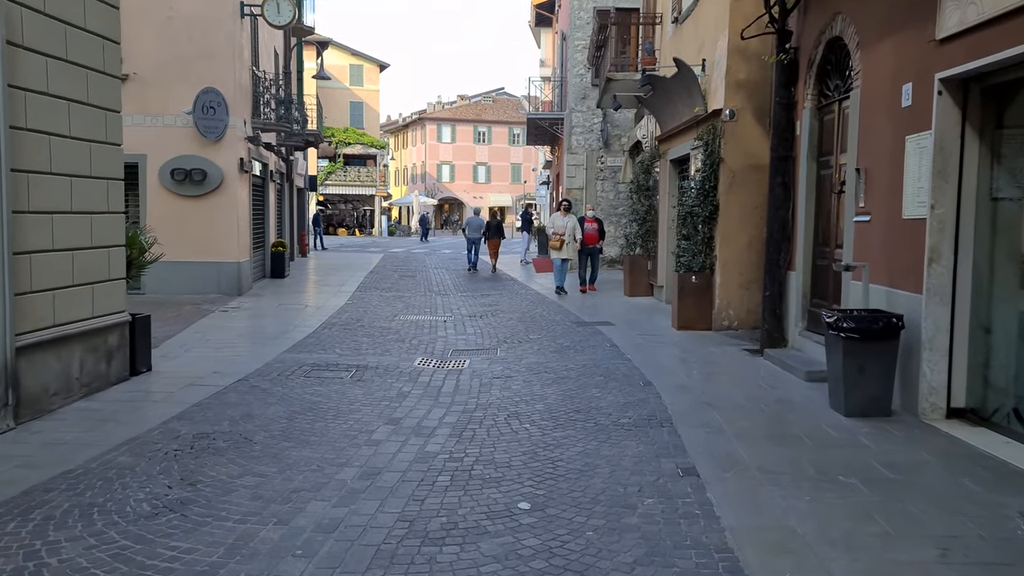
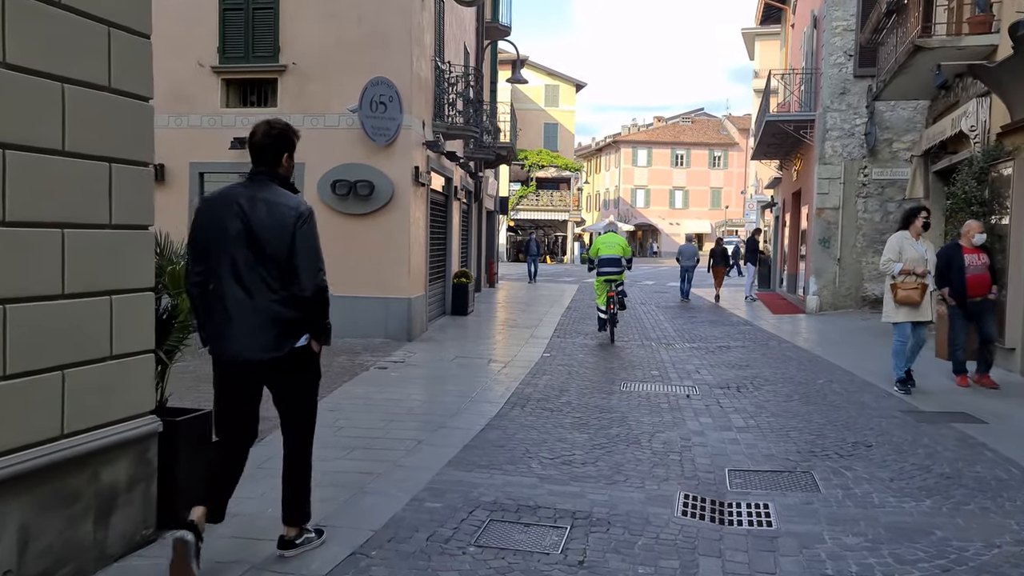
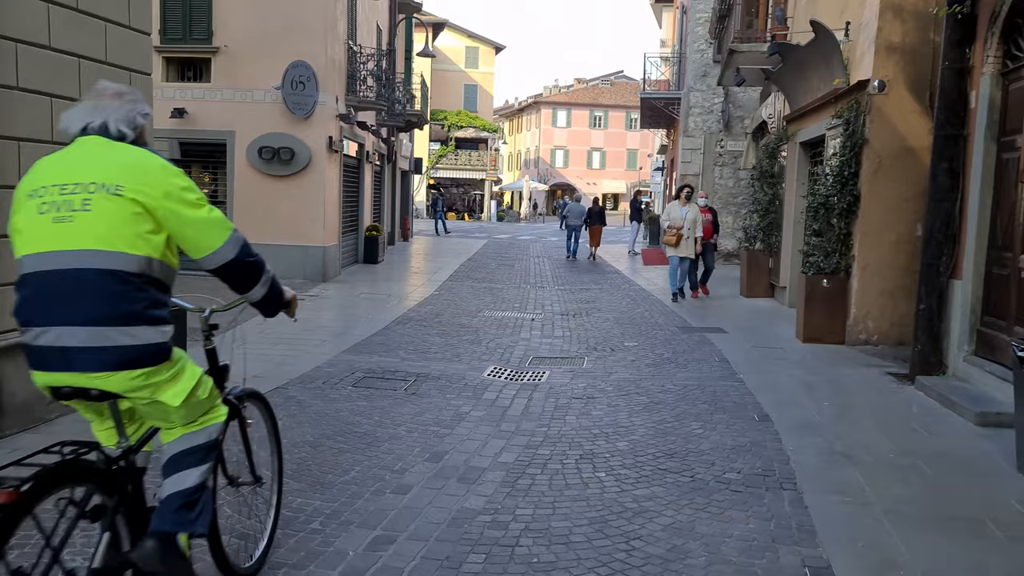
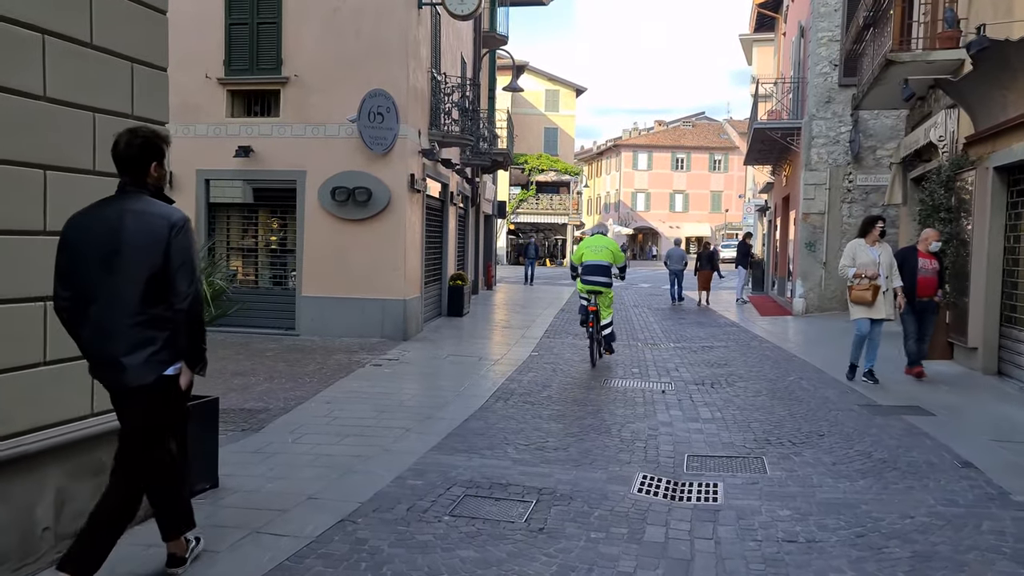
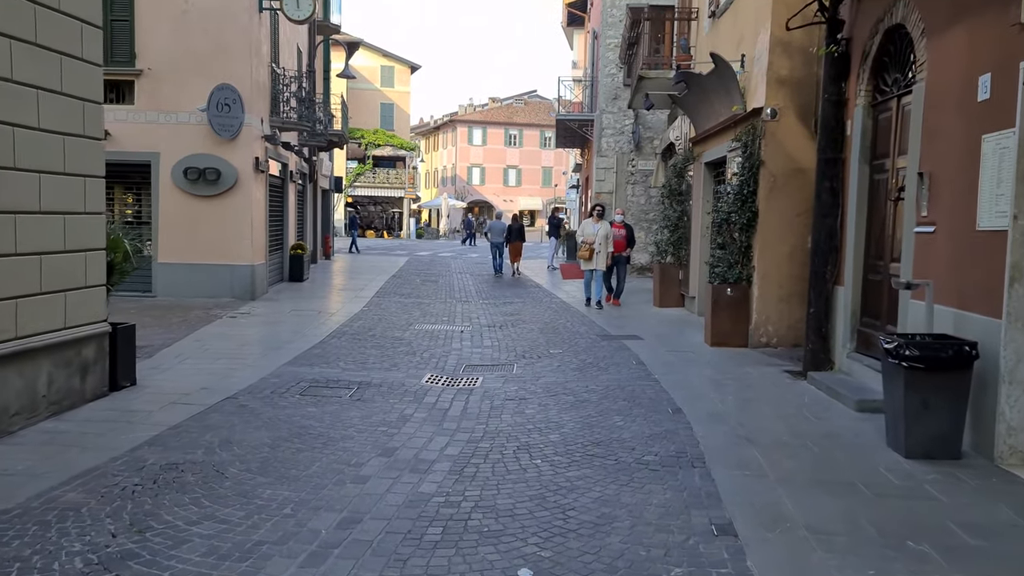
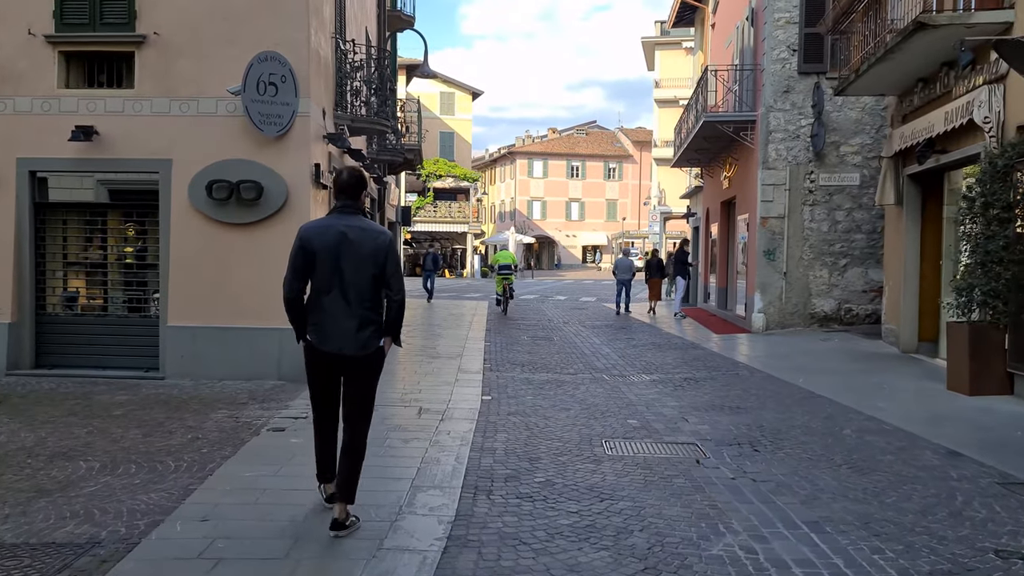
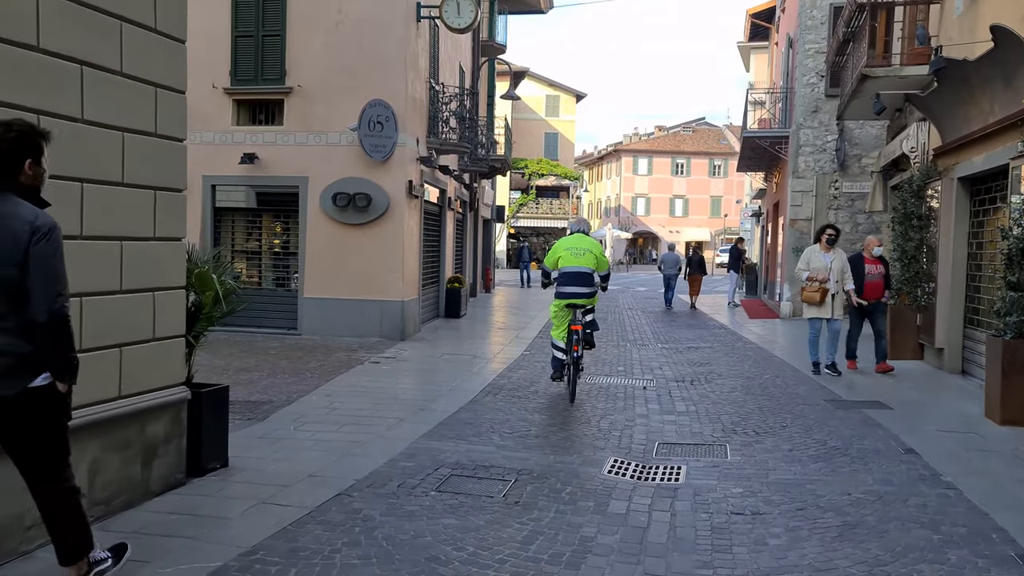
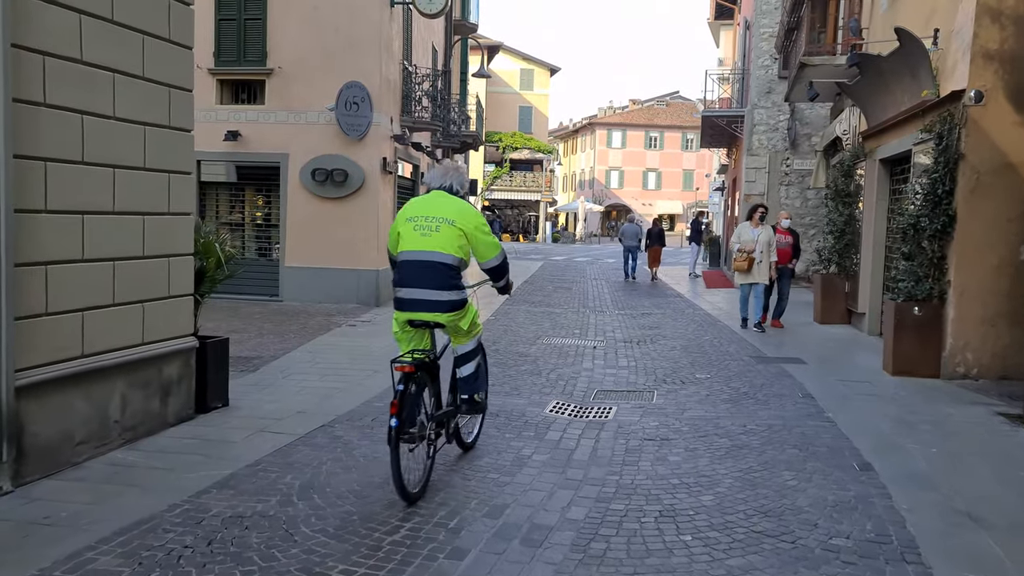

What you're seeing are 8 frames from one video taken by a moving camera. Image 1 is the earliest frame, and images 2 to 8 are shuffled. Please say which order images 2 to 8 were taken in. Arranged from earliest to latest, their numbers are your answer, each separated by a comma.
5, 3, 8, 7, 4, 2, 6
